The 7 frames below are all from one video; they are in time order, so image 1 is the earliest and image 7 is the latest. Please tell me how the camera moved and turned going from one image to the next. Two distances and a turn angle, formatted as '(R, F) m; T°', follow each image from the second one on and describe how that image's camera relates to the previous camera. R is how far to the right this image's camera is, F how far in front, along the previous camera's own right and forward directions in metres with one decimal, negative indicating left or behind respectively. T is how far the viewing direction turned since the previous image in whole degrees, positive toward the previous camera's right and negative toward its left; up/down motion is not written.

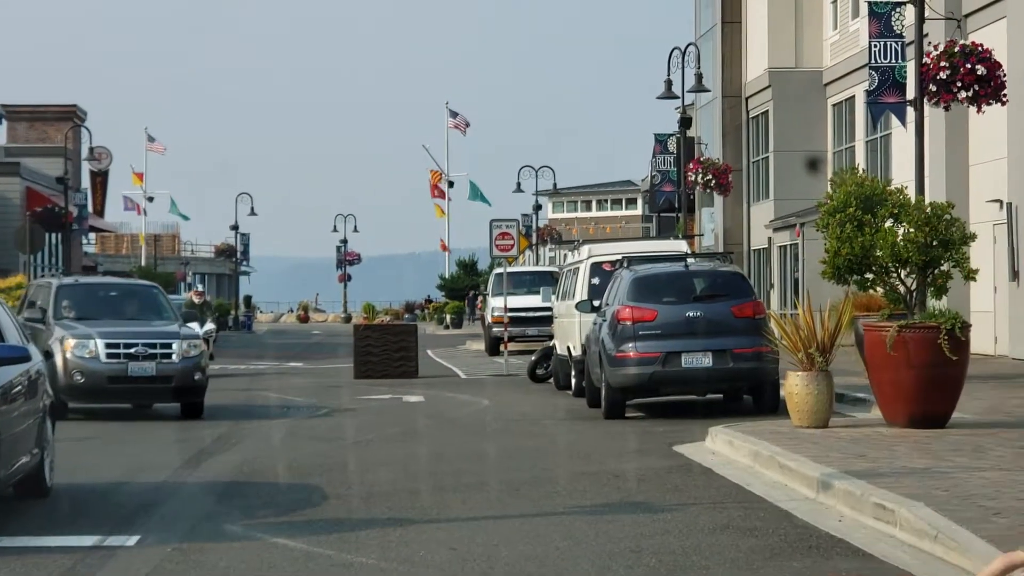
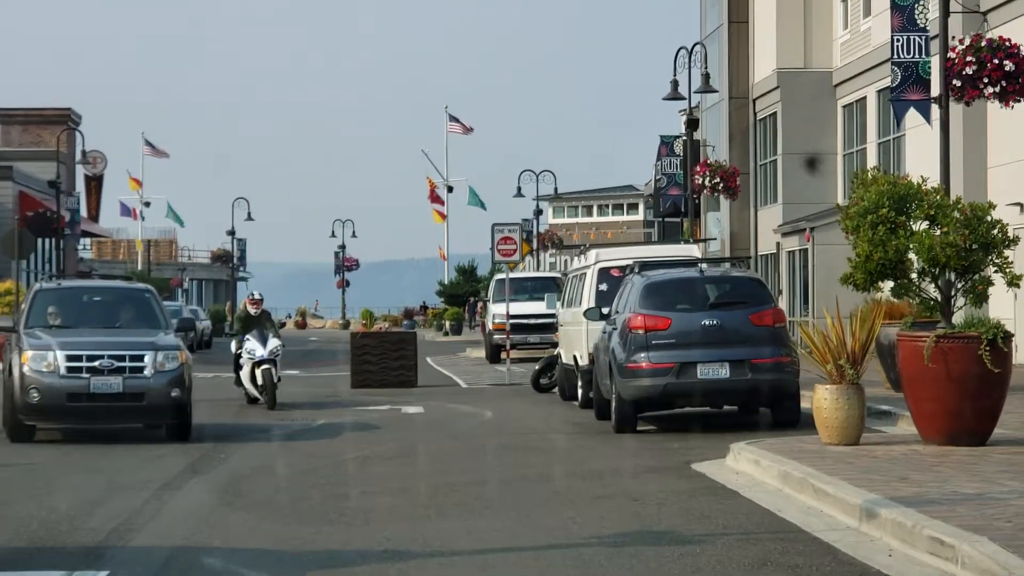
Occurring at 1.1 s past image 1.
(-0.1, +0.9) m; 0°
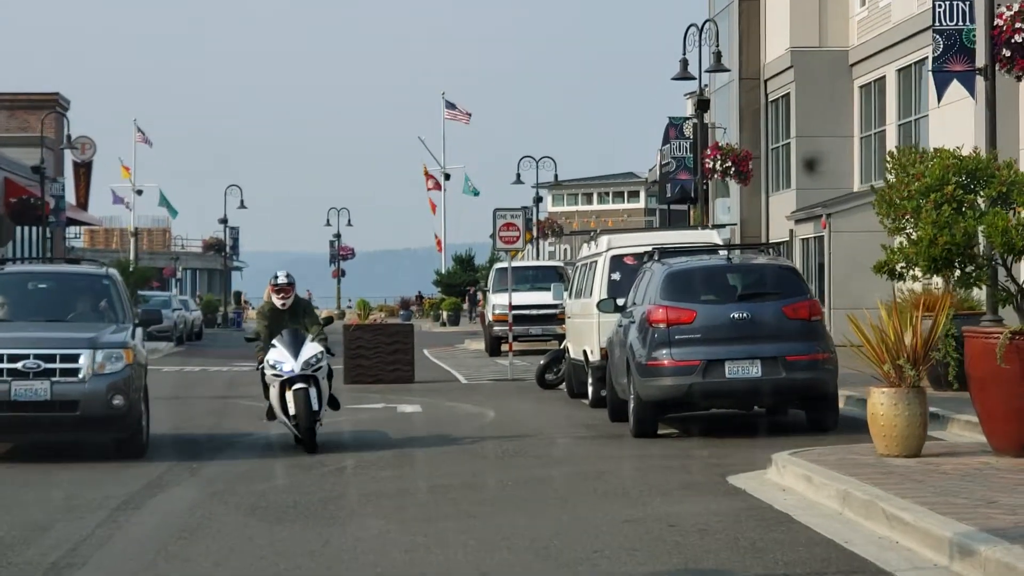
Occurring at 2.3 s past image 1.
(-0.1, +1.6) m; 0°
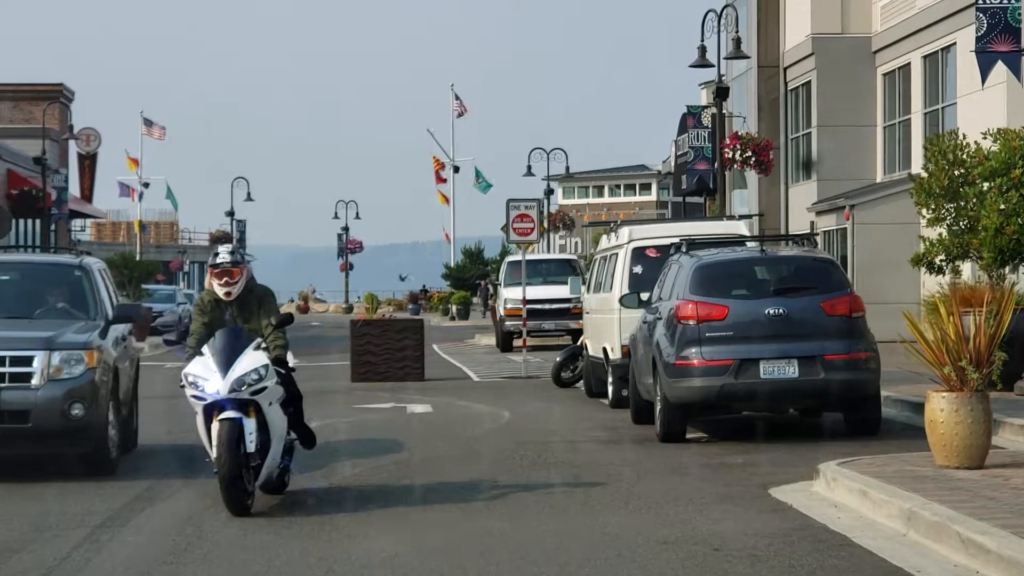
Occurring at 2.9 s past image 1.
(-0.1, +1.0) m; 0°
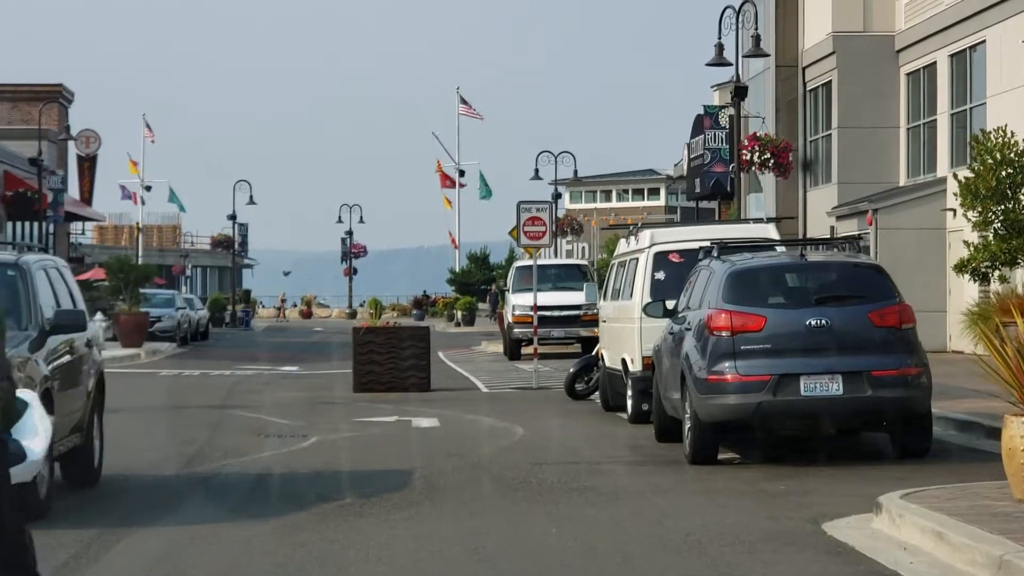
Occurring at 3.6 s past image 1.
(-0.1, +1.2) m; 0°
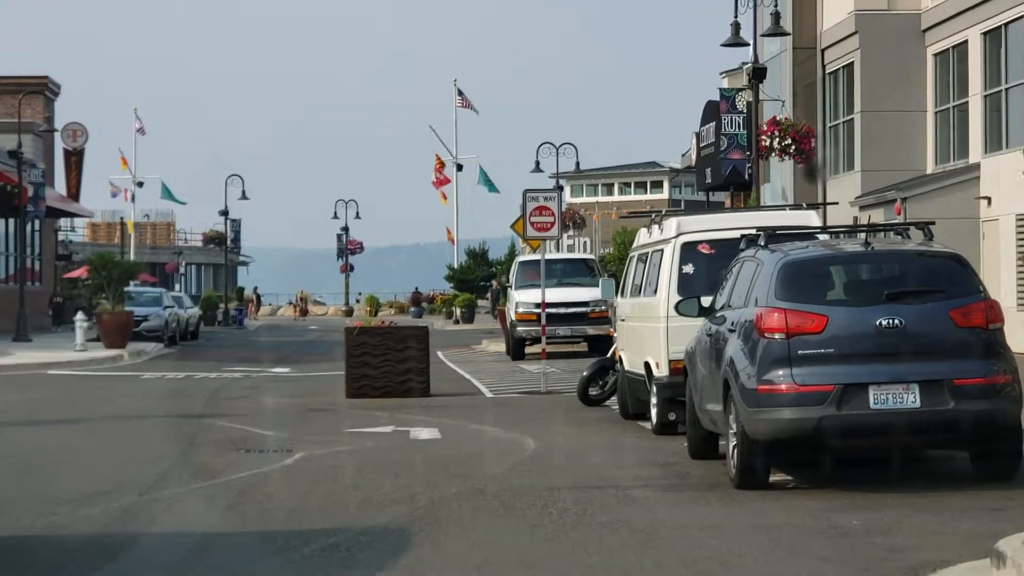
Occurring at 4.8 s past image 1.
(-0.1, +1.9) m; 0°
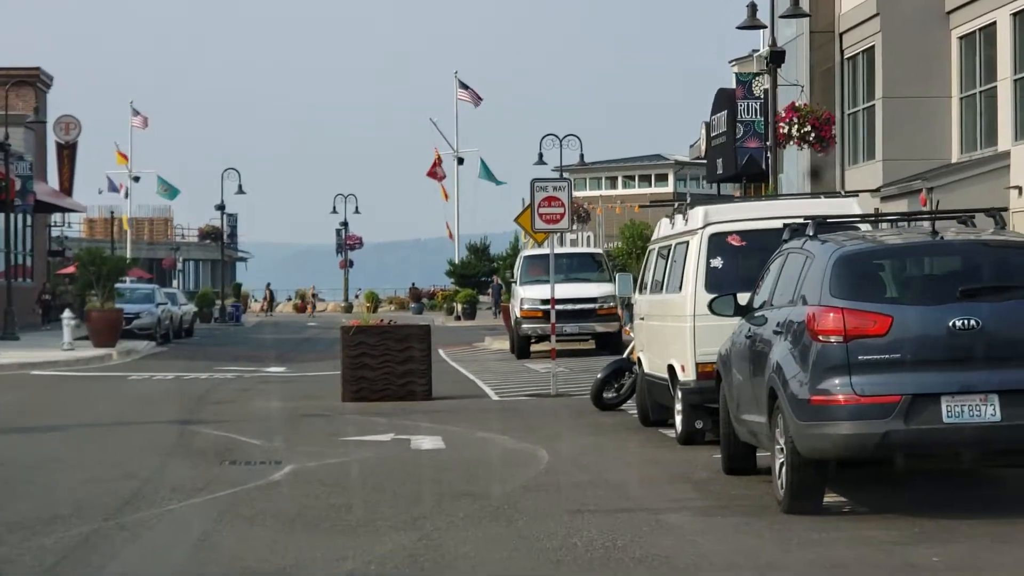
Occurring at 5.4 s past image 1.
(-0.1, +1.4) m; 0°
